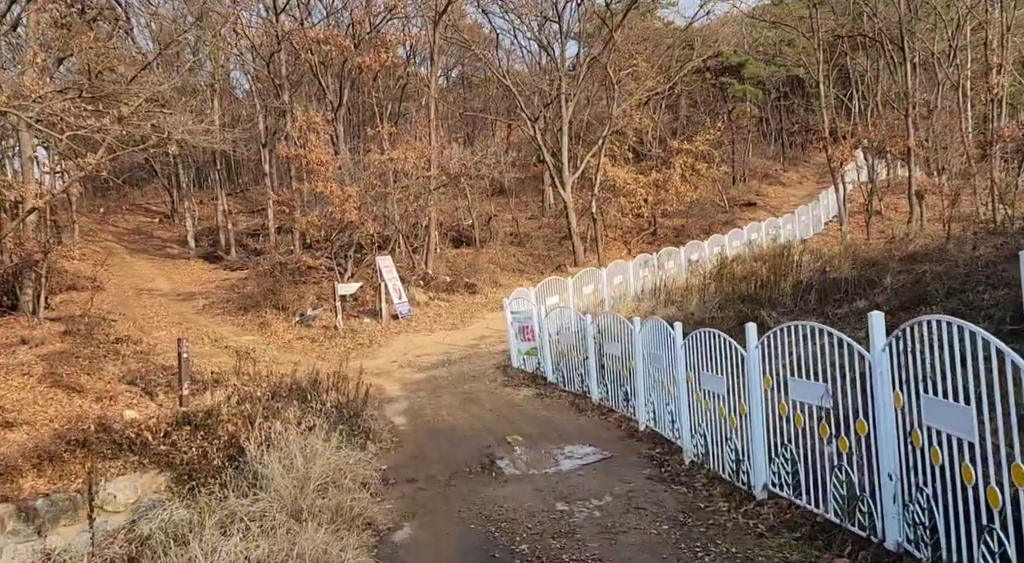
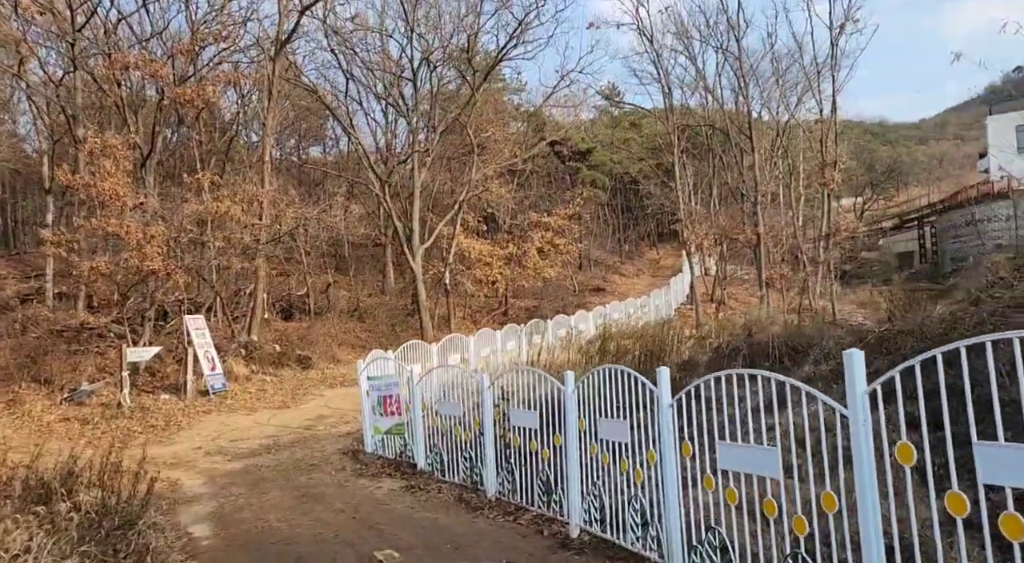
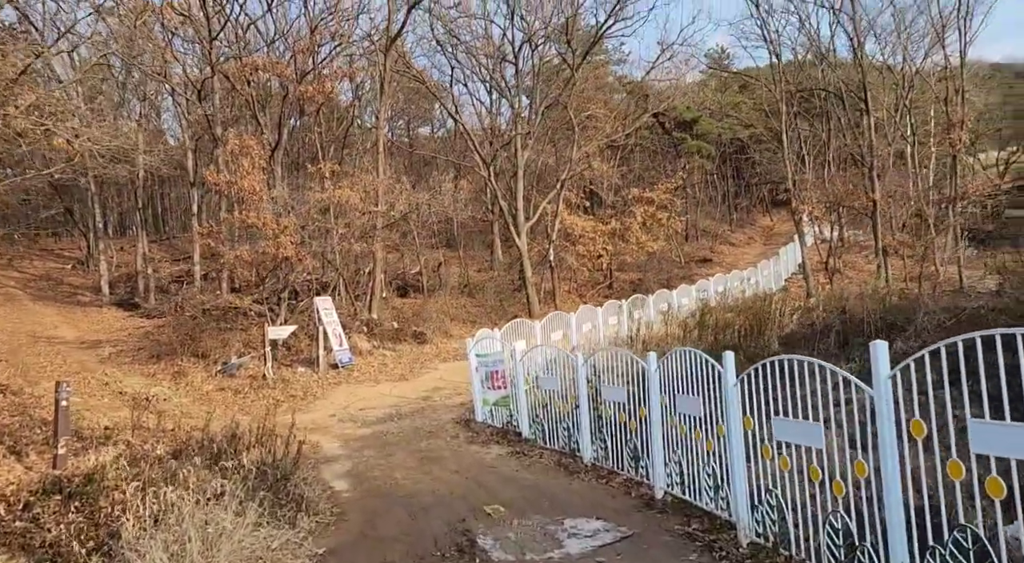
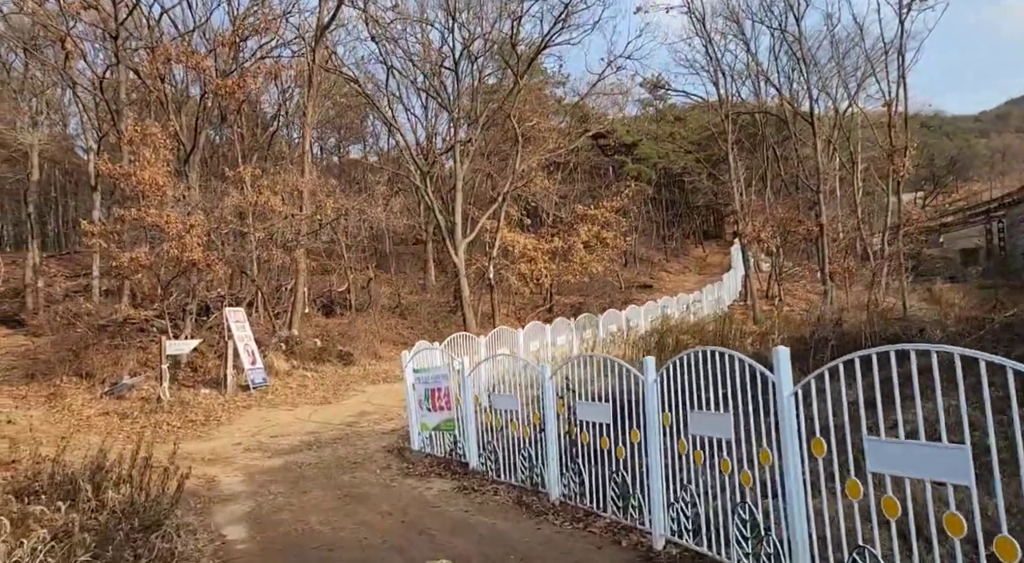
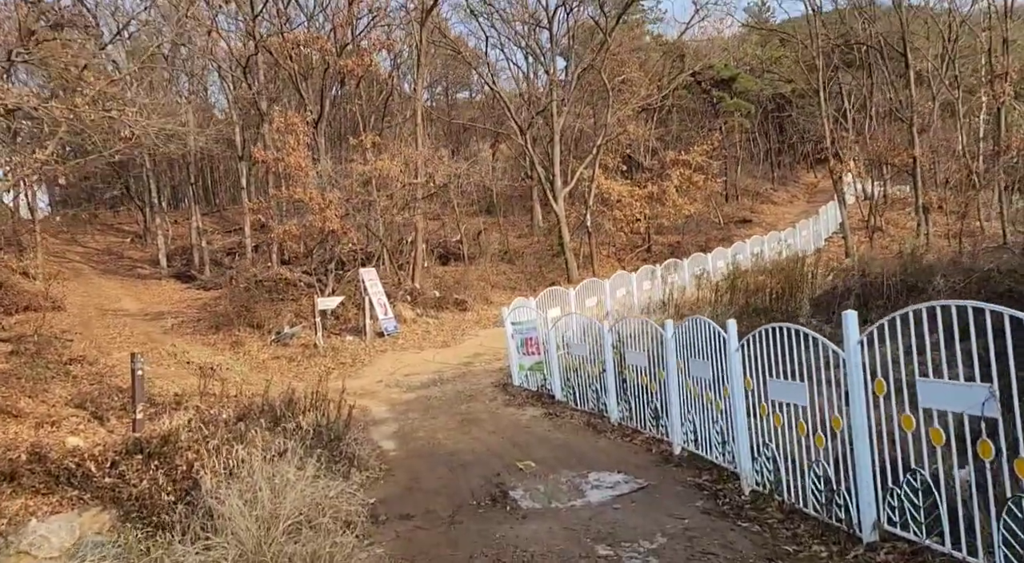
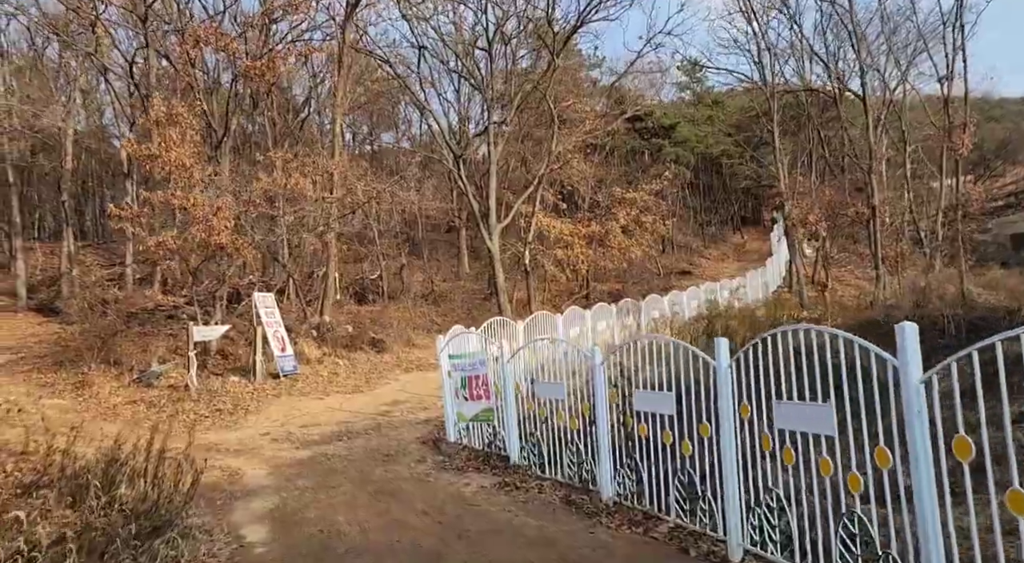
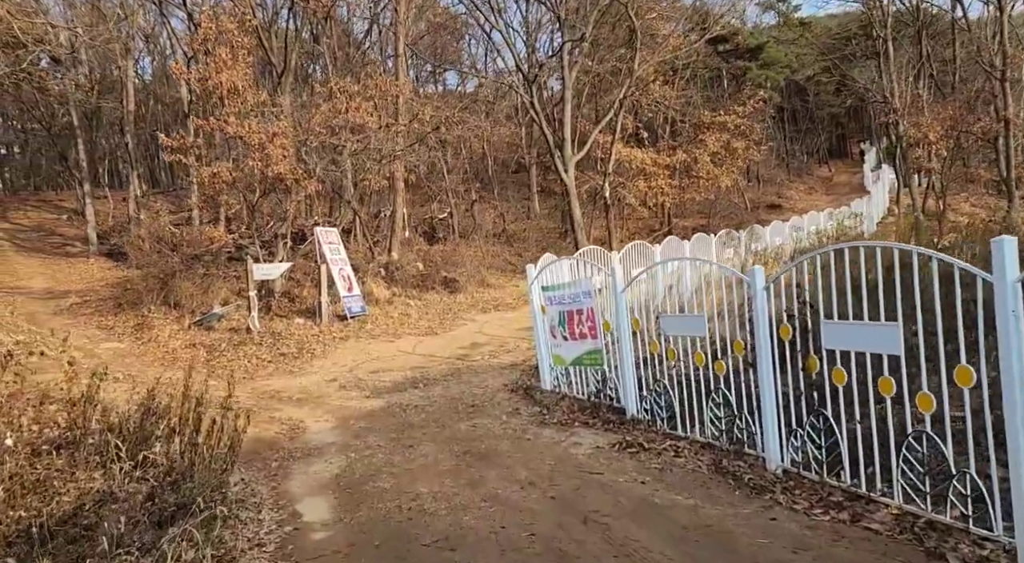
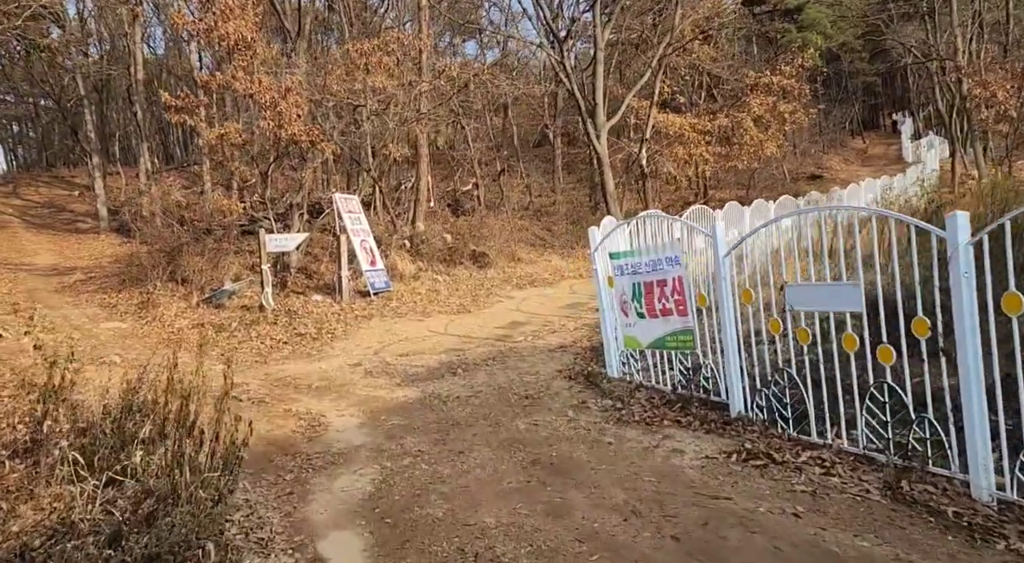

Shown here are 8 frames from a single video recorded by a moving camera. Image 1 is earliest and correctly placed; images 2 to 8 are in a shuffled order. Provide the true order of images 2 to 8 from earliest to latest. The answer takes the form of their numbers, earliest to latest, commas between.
5, 3, 2, 4, 6, 7, 8
